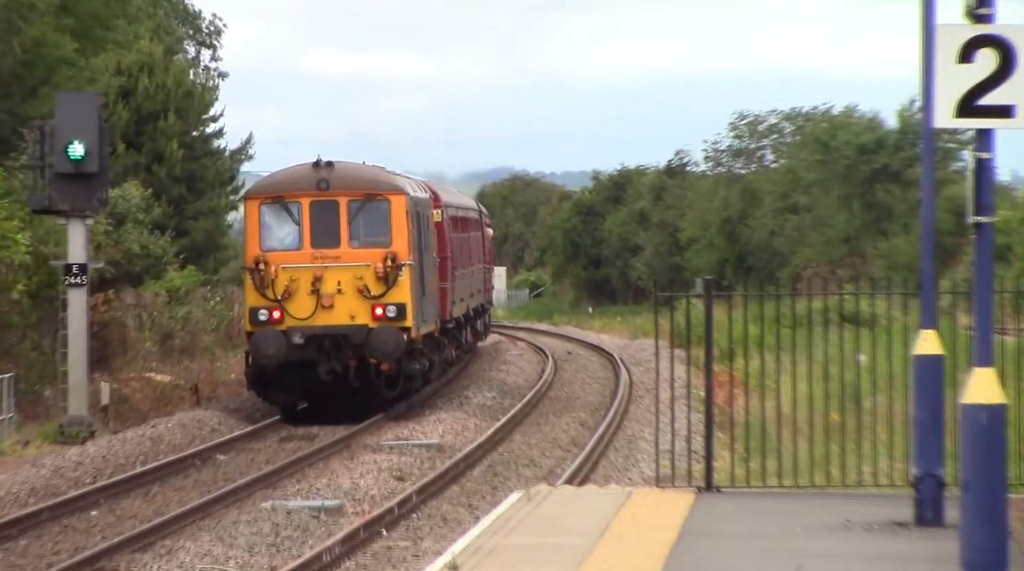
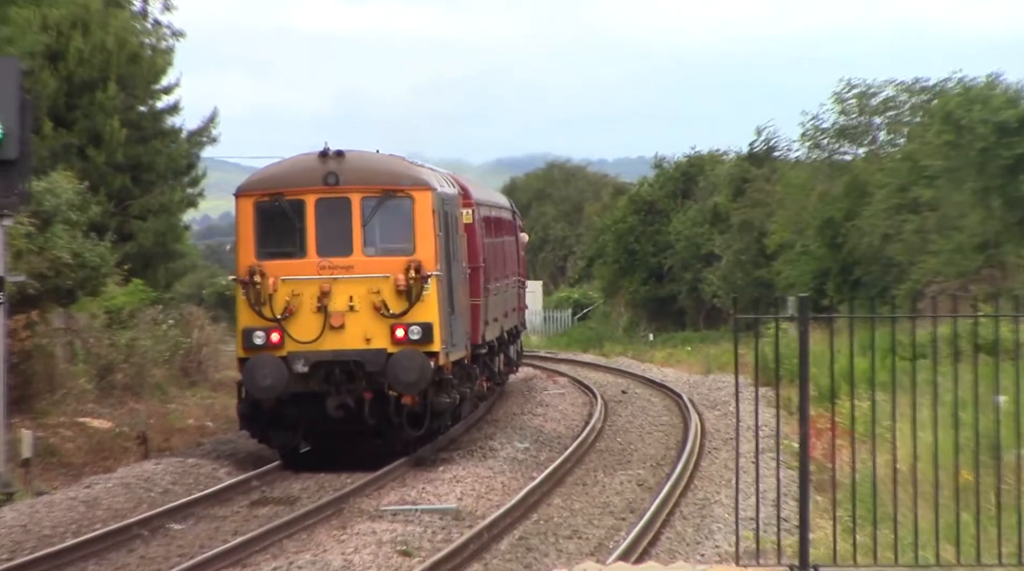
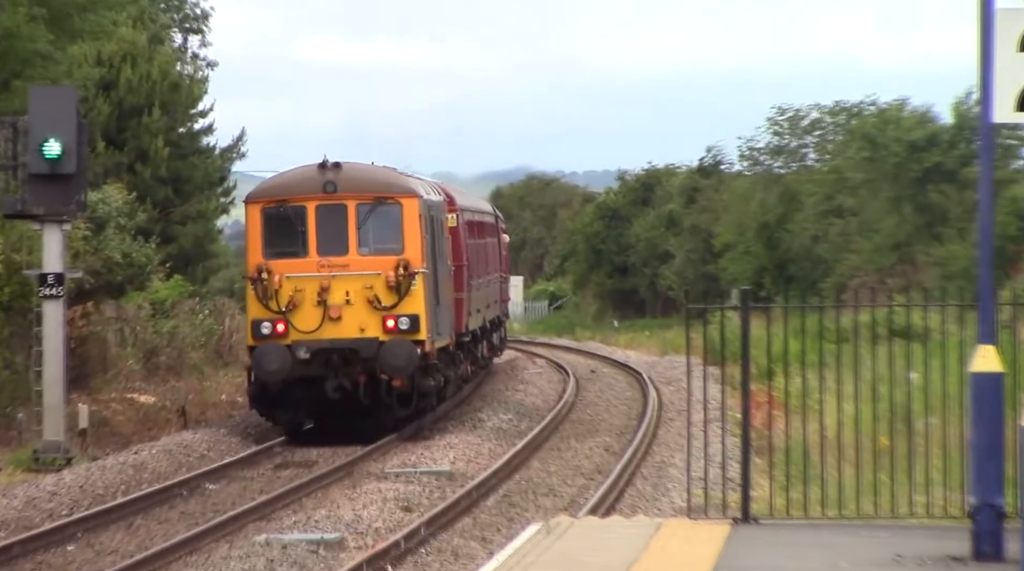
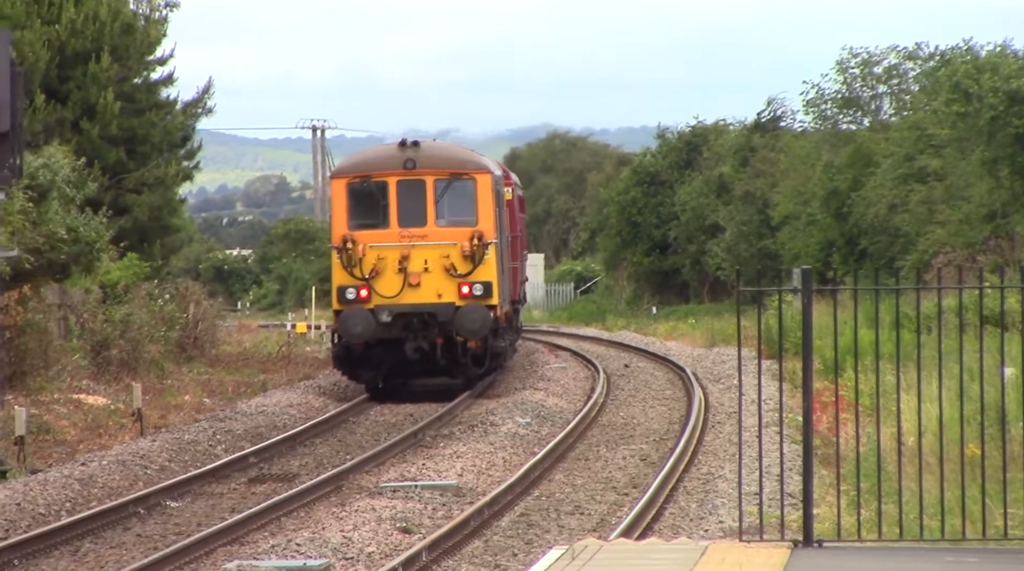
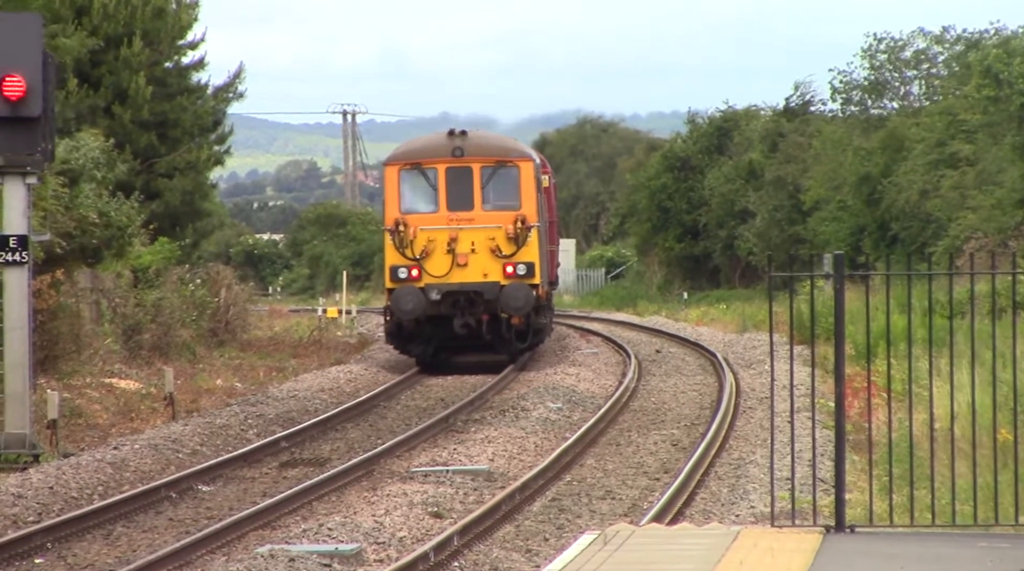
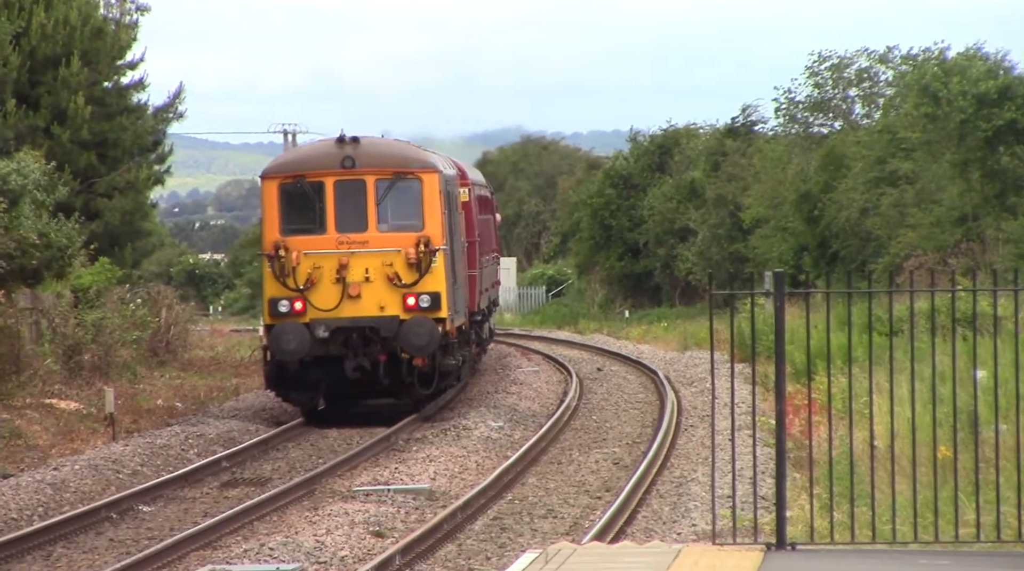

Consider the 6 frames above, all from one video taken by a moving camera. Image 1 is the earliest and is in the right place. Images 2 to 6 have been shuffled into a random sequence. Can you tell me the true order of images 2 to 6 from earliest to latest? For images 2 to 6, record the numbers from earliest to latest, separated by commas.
3, 2, 6, 4, 5
